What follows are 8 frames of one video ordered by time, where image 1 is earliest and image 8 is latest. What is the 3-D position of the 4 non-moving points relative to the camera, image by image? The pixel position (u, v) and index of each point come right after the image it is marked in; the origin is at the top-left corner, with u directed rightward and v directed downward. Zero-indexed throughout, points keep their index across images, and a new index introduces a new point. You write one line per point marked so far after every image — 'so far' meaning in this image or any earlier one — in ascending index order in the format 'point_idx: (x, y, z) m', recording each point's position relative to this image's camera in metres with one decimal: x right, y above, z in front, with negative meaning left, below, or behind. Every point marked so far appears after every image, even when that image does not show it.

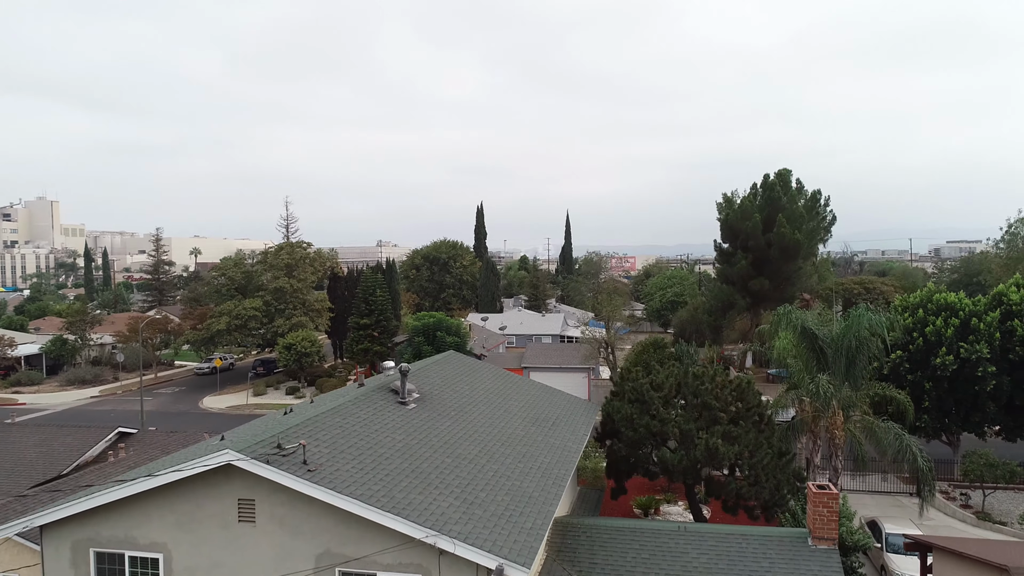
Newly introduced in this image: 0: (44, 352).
0: (-12.8, -1.8, +19.5) m
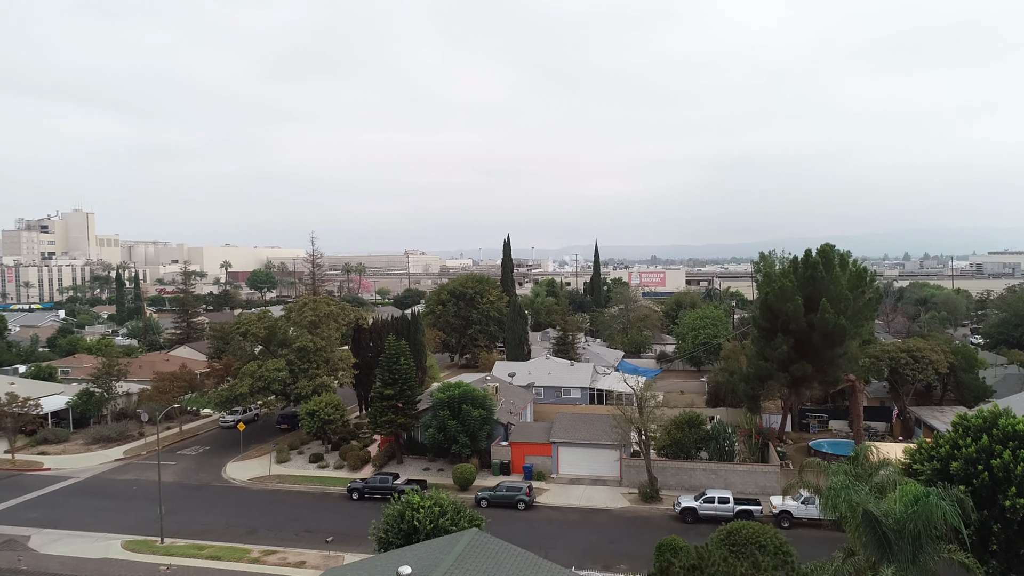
0: (-12.0, -3.2, +19.4) m
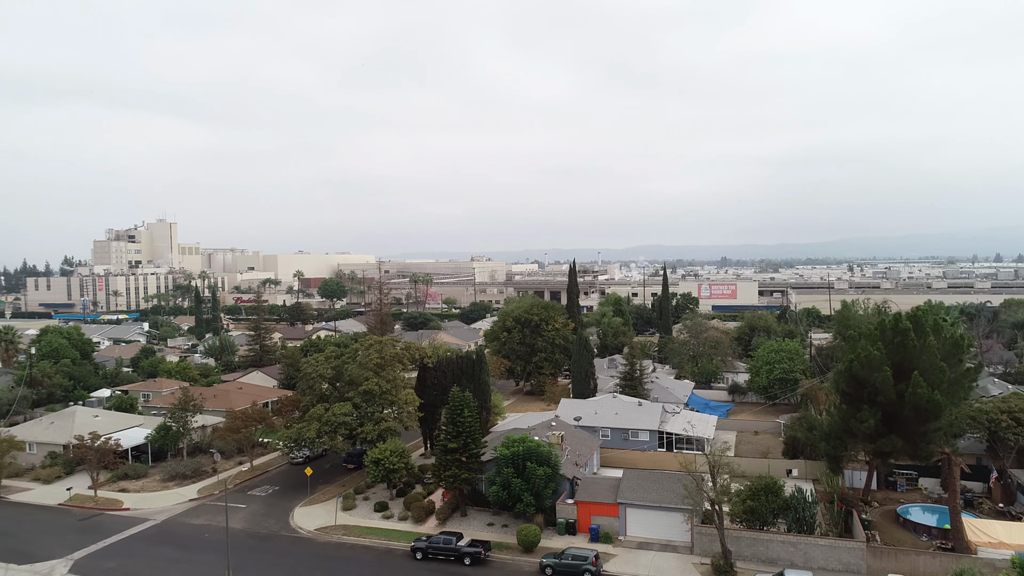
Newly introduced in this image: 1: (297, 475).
0: (-10.2, -4.3, +20.1) m
1: (-5.9, -5.1, +19.4) m
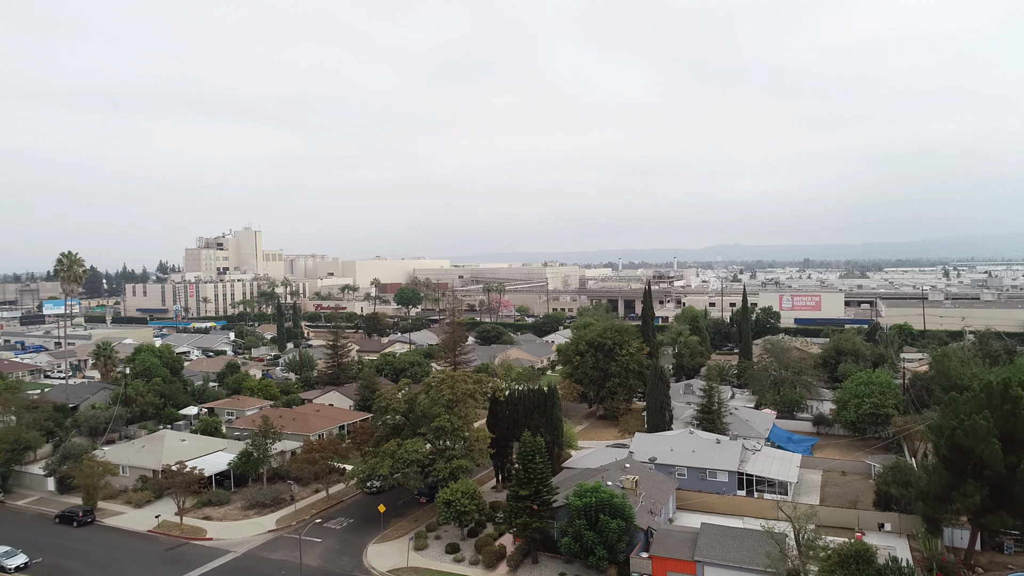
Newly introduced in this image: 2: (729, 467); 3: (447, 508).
0: (-8.2, -5.2, +20.7) m
1: (-3.9, -6.0, +19.7) m
2: (+5.9, -4.8, +19.3) m
3: (-1.5, -5.1, +16.5) m
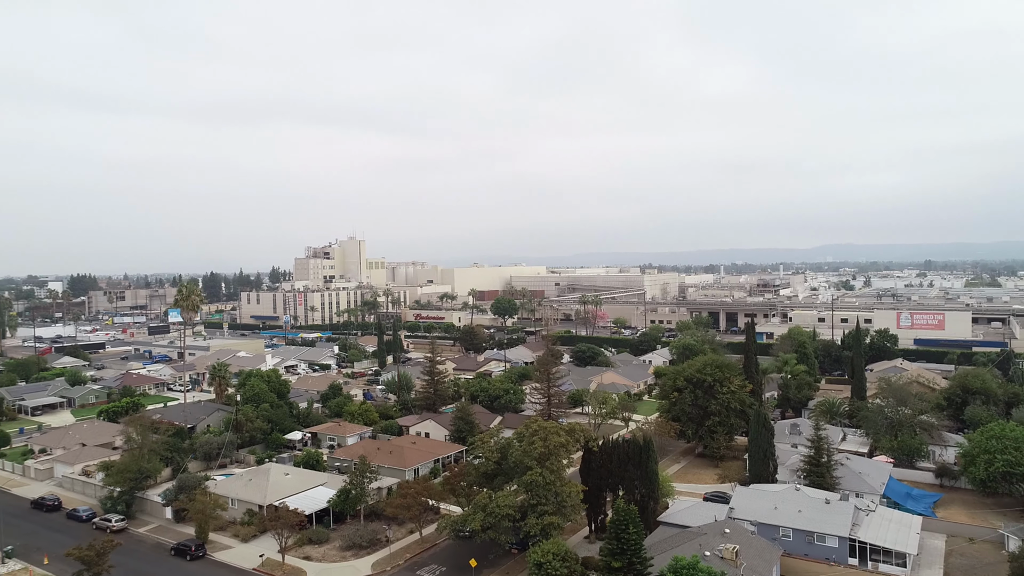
0: (-5.4, -6.5, +21.3) m
1: (-1.4, -7.3, +19.7) m
2: (+8.3, -6.2, +18.0) m
3: (+0.6, -6.4, +16.2) m
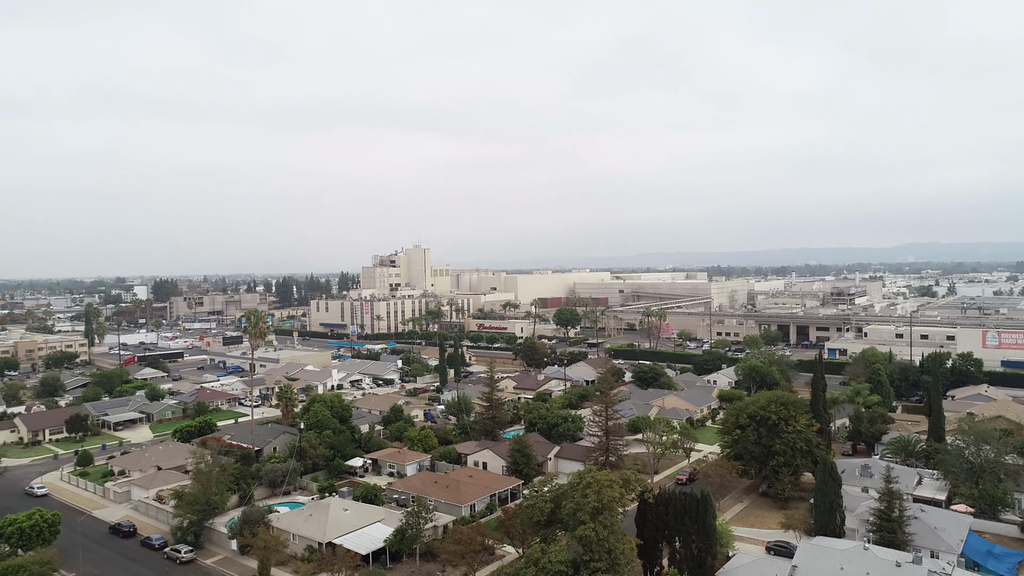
0: (-3.8, -7.8, +21.6) m
1: (+0.1, -8.6, +19.6) m
2: (+9.5, -7.5, +17.1) m
3: (+1.7, -7.7, +16.0) m
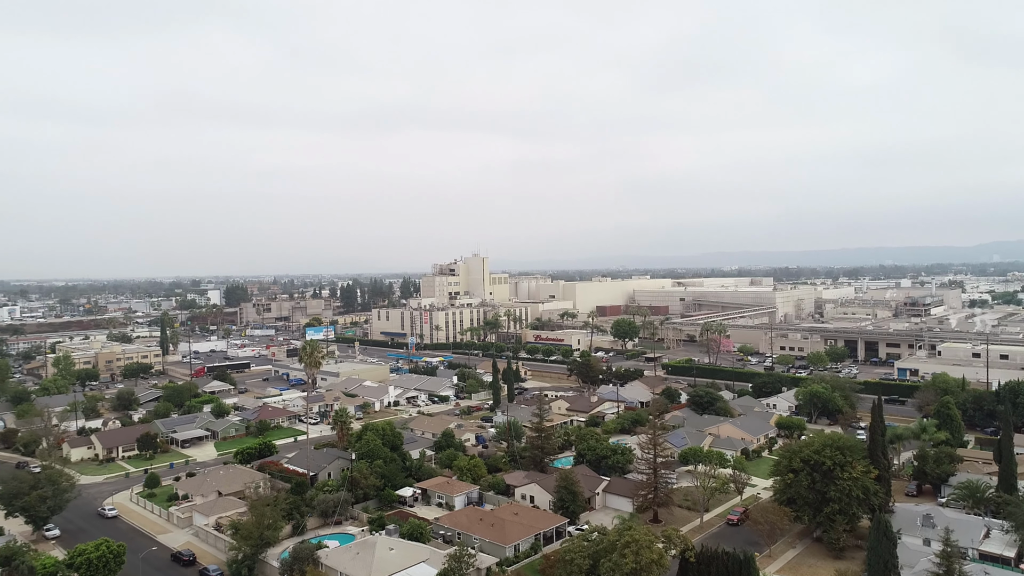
0: (-2.5, -9.2, +22.0) m
1: (+1.2, -10.0, +19.6) m
2: (+10.4, -9.0, +16.3) m
3: (+2.5, -9.1, +15.9) m
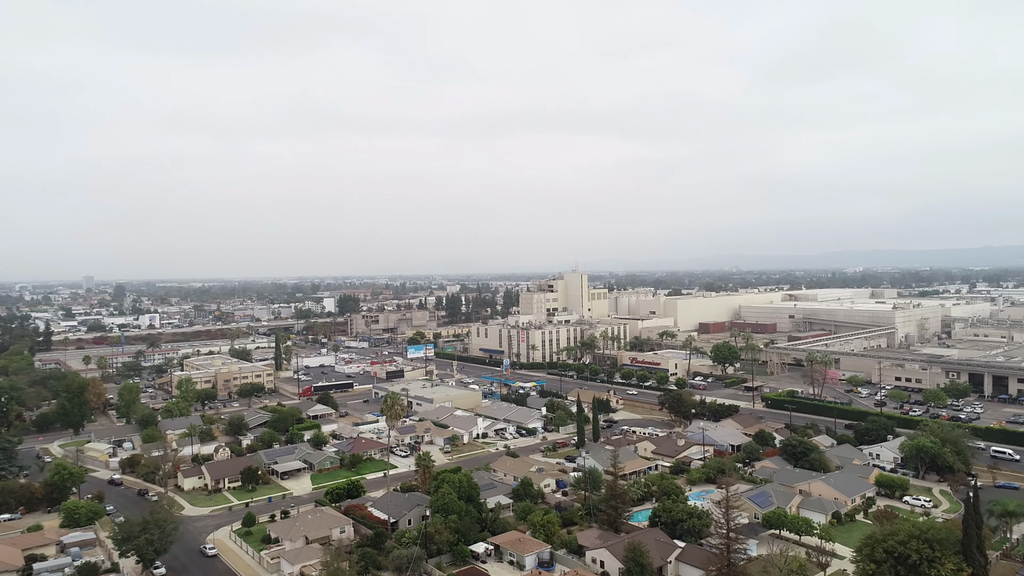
0: (-0.8, -11.9, +22.5) m
1: (+2.5, -12.8, +19.6) m
2: (+11.1, -11.7, +14.9) m
3: (+3.3, -11.9, +15.6) m
